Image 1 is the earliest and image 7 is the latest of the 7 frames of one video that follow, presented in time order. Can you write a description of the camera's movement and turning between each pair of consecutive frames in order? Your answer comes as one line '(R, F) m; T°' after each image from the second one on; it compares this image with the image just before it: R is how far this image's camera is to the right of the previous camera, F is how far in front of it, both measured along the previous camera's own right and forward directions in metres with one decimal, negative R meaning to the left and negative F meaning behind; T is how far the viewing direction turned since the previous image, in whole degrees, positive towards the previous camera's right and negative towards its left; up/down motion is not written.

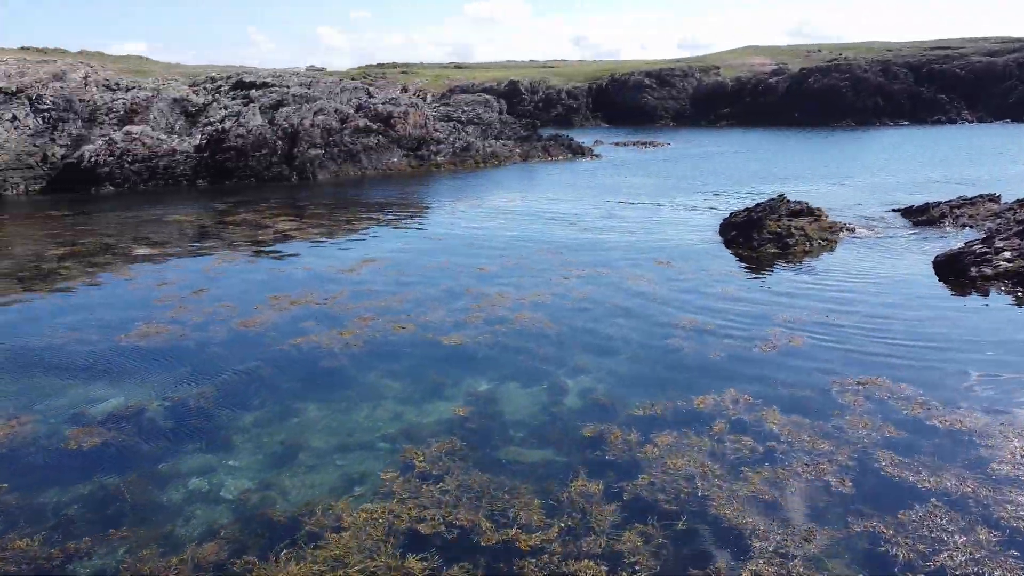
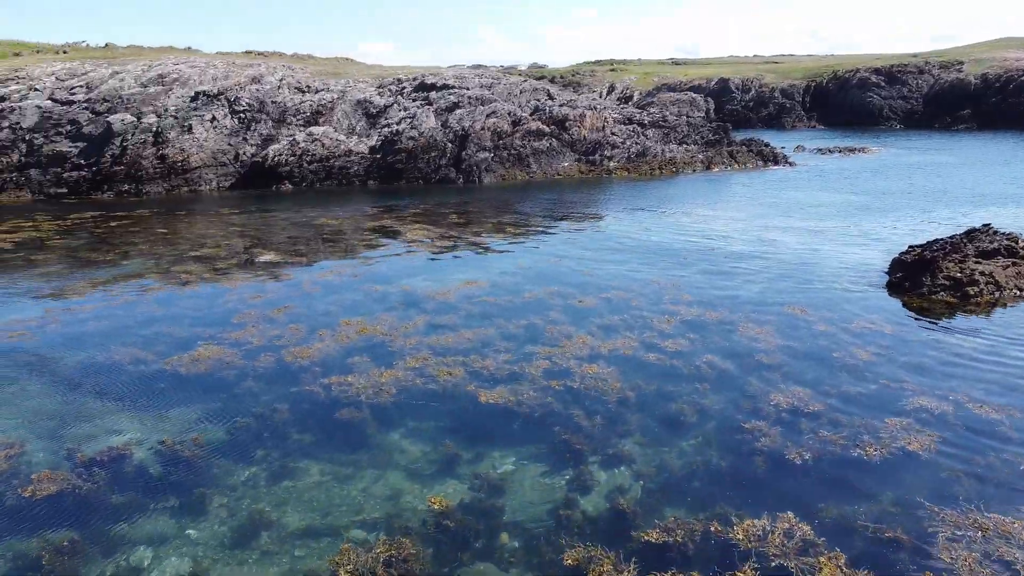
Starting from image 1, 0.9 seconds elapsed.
(+1.6, +1.7) m; -15°
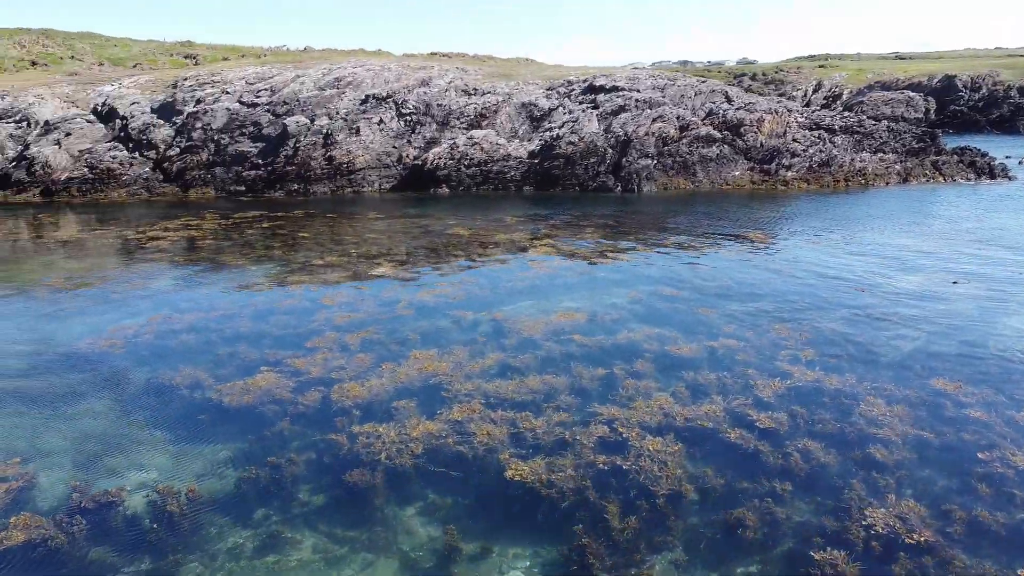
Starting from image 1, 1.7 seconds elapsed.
(+1.4, +1.5) m; -13°
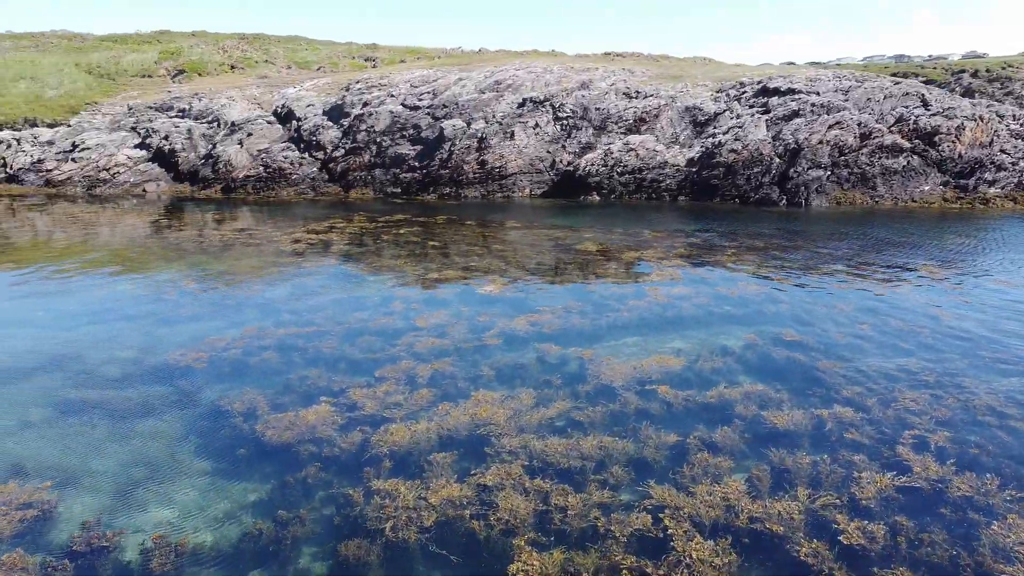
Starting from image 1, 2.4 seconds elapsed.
(+1.3, +1.3) m; -13°
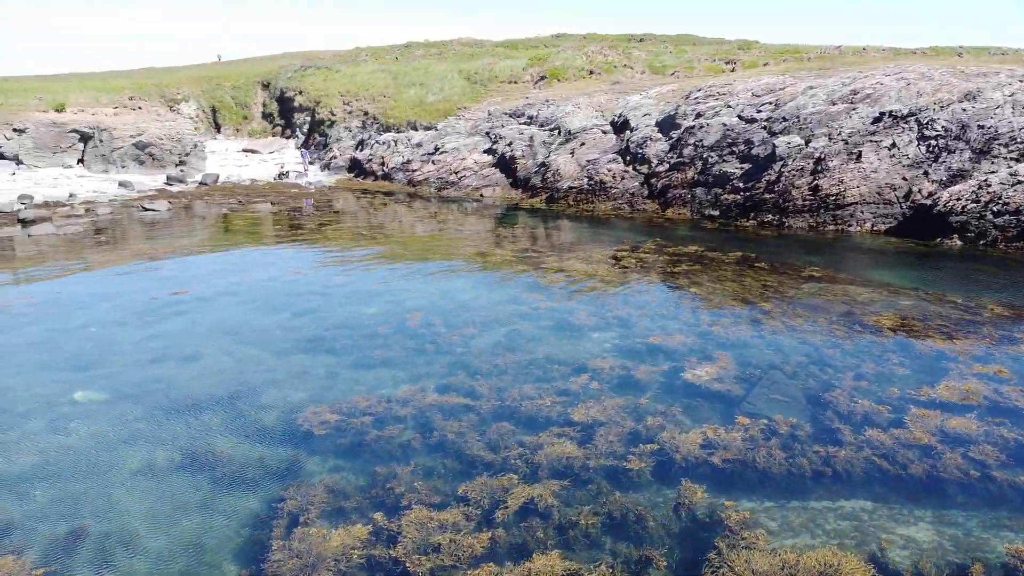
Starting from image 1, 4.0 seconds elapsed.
(+2.5, +3.2) m; -27°
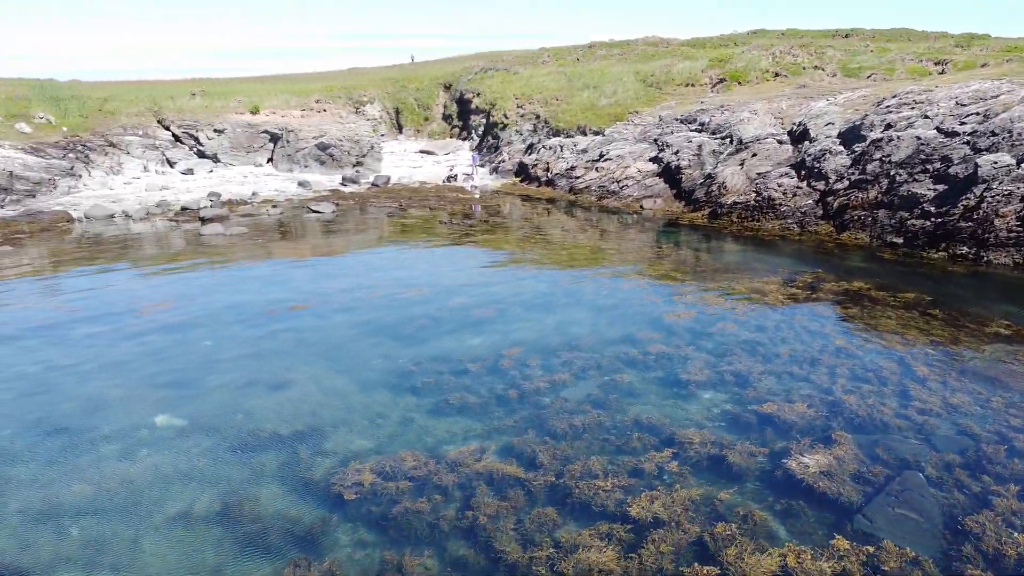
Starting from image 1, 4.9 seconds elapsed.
(+1.5, +1.6) m; -13°
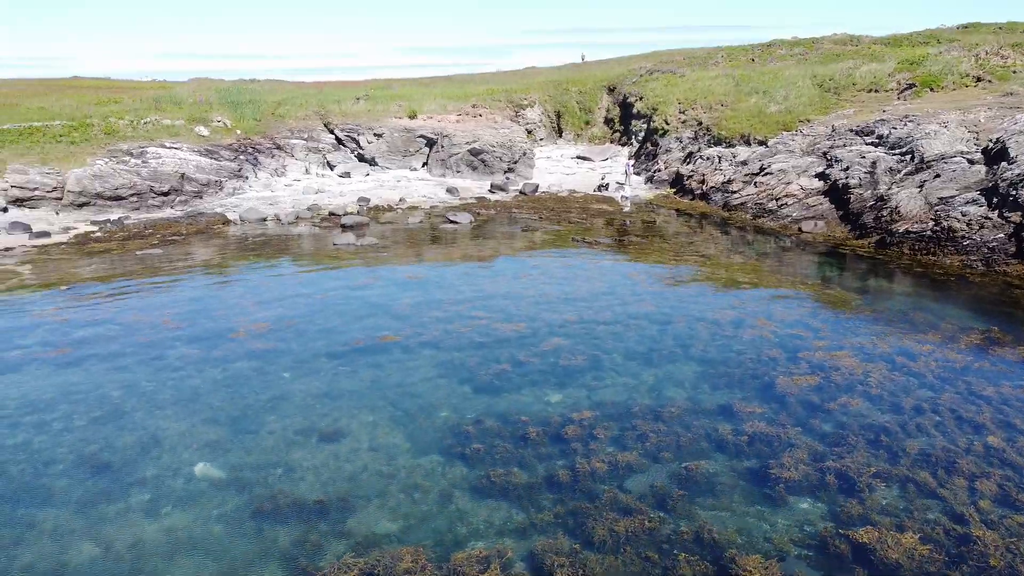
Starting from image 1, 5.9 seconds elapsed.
(+1.6, +1.9) m; -12°
